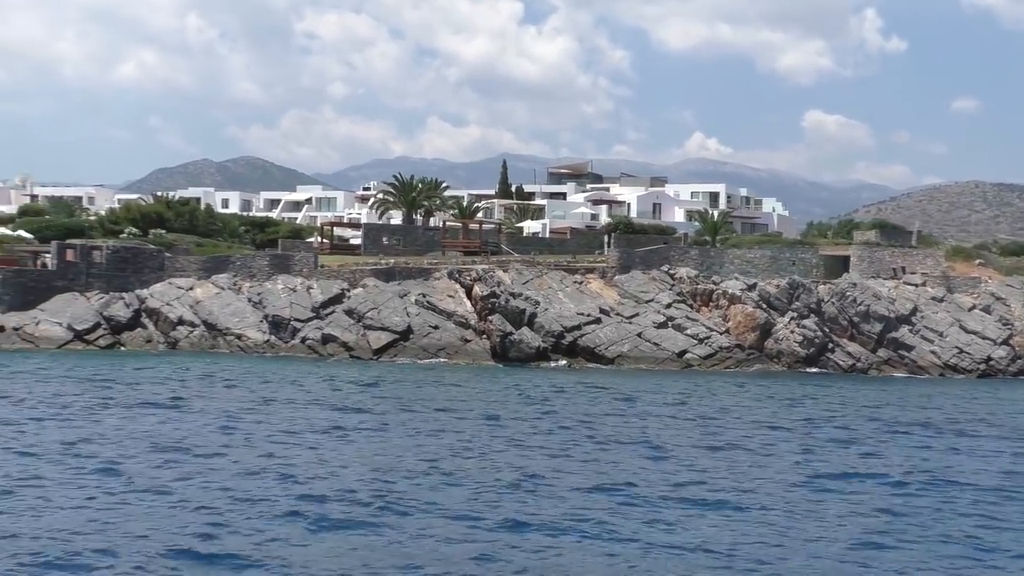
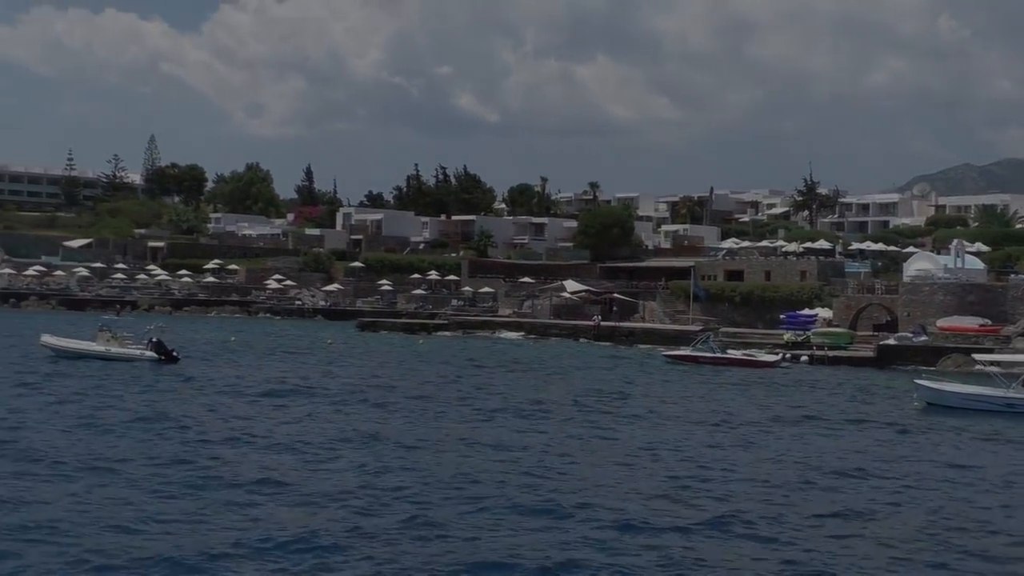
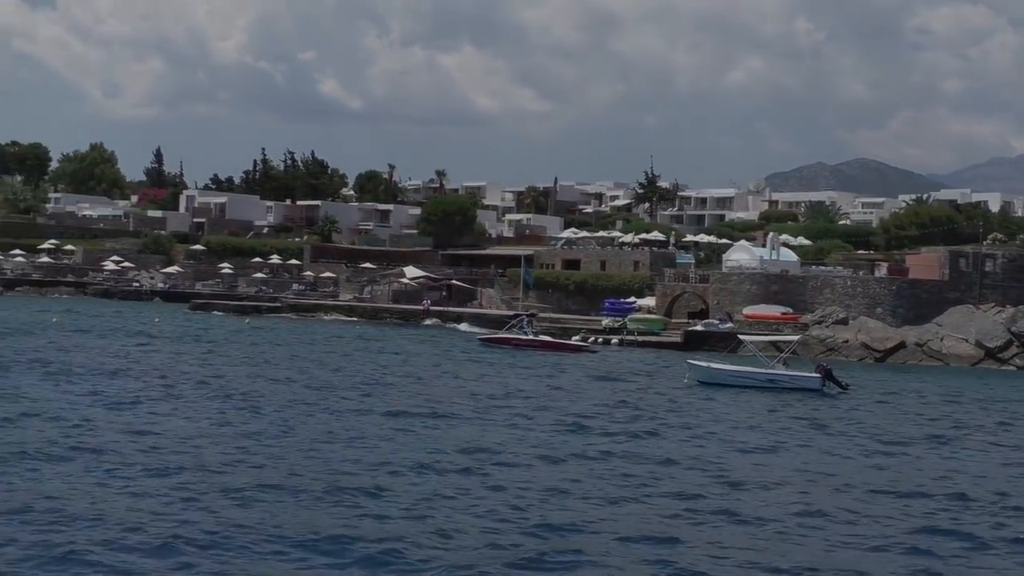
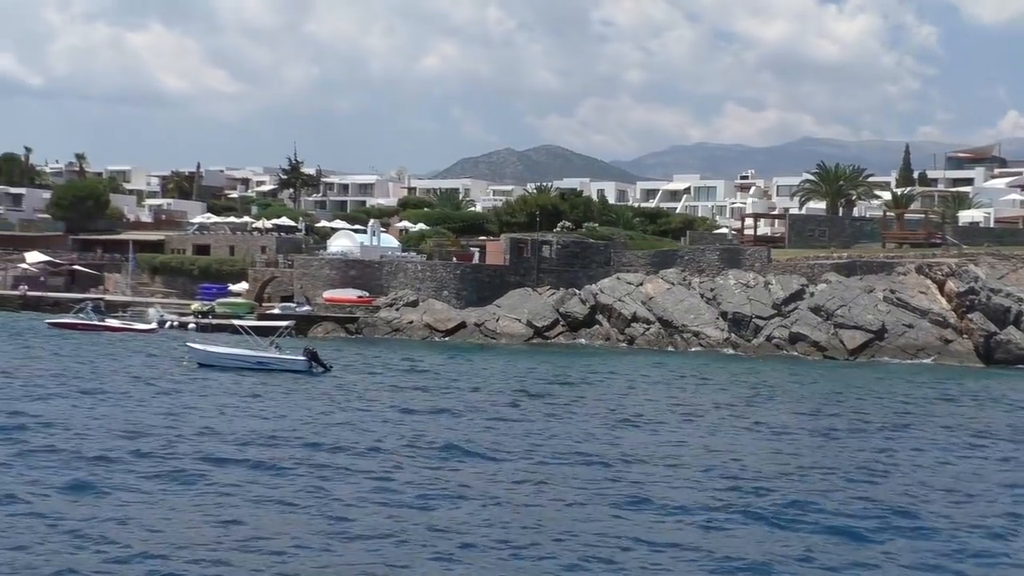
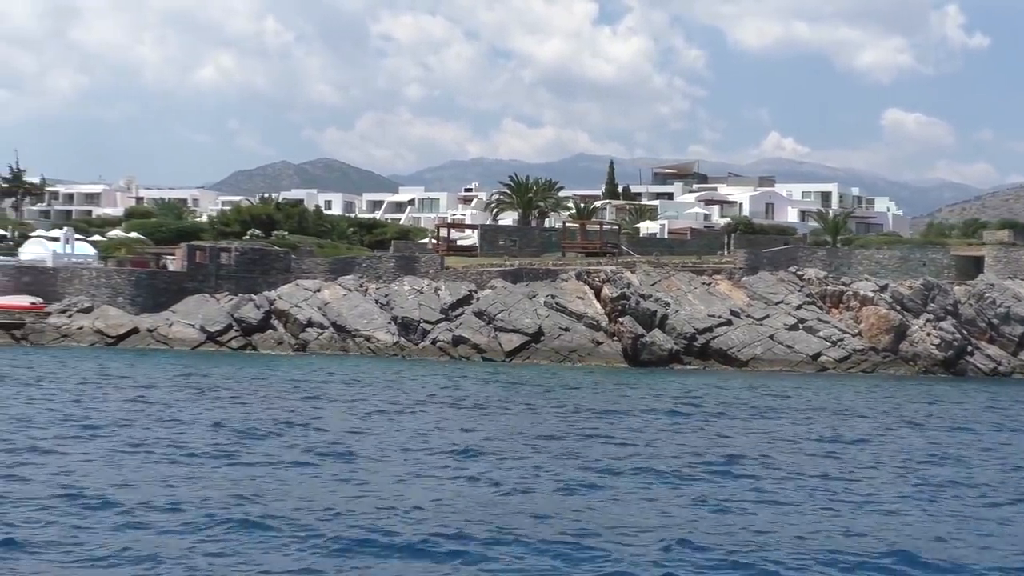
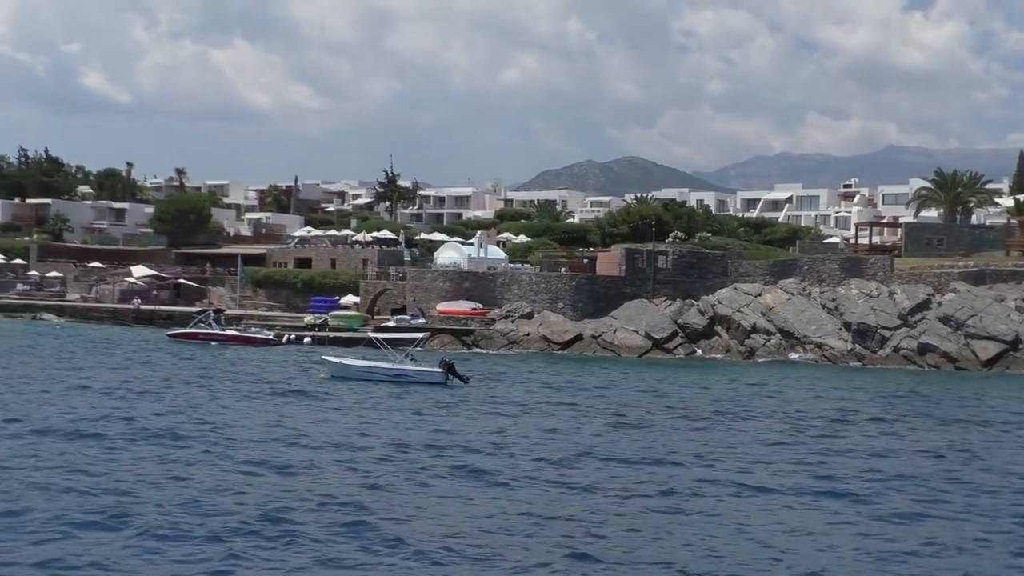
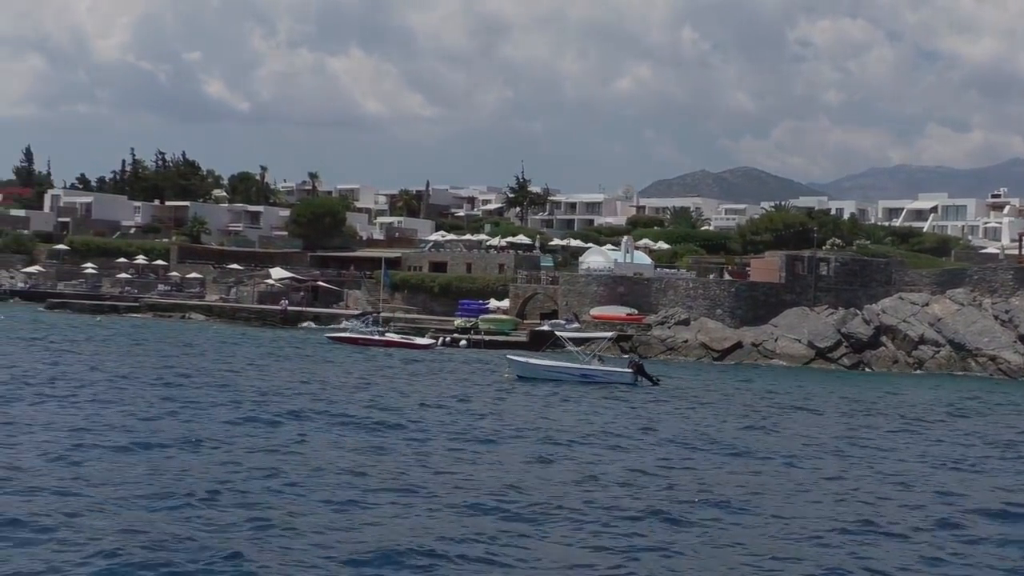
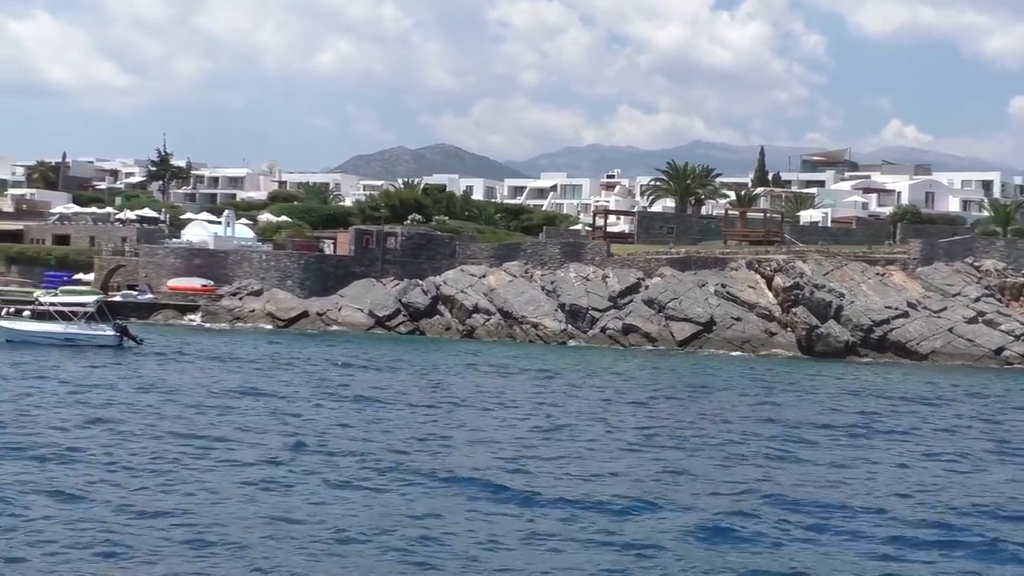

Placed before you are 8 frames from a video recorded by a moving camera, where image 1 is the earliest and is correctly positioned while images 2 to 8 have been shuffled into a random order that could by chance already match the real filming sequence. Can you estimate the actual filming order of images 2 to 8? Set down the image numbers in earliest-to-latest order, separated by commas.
5, 8, 4, 6, 7, 3, 2
